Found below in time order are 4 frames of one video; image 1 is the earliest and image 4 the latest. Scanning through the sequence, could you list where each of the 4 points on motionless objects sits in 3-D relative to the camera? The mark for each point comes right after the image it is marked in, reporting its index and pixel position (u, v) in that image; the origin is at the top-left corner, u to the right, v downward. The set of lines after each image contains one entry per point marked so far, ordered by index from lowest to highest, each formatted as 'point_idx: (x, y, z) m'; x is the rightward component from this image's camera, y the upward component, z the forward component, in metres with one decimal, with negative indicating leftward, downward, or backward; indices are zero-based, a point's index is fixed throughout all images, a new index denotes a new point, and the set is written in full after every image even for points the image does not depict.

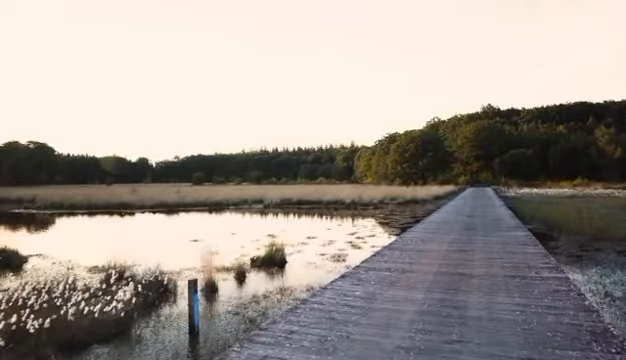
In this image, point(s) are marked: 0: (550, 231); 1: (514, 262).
0: (+6.2, -1.4, +13.0) m
1: (+2.5, -1.0, +6.1) m
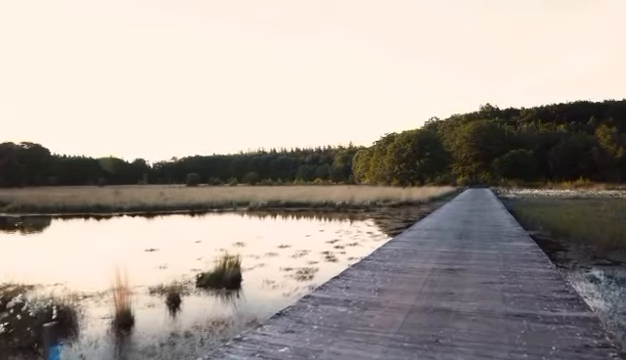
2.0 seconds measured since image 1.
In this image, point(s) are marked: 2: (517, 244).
0: (+5.6, -1.4, +11.4) m
1: (+1.9, -1.0, +4.5) m
2: (+3.2, -1.0, +7.6) m
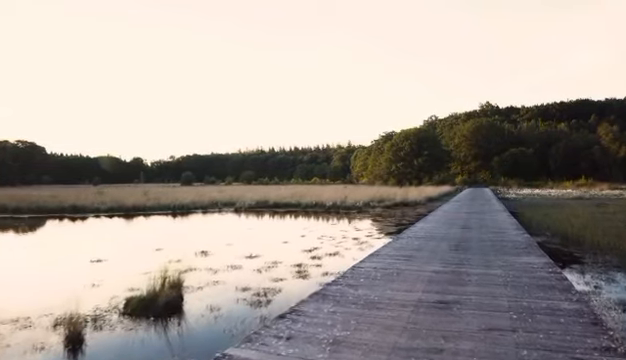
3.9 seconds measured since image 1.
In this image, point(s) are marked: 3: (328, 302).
0: (+5.1, -1.4, +9.9) m
1: (+1.4, -1.0, +3.0) m
2: (+2.7, -1.0, +6.1) m
3: (+0.1, -1.0, +4.3) m
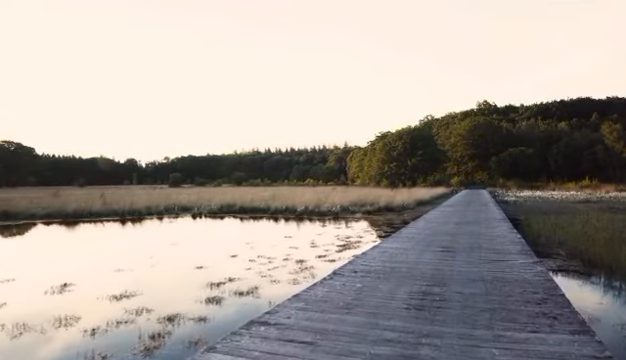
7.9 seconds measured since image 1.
0: (+3.9, -1.4, +6.8) m
1: (+0.2, -1.0, -0.2) m
2: (+1.4, -1.0, +2.9) m
3: (-1.1, -1.0, +1.1) m
